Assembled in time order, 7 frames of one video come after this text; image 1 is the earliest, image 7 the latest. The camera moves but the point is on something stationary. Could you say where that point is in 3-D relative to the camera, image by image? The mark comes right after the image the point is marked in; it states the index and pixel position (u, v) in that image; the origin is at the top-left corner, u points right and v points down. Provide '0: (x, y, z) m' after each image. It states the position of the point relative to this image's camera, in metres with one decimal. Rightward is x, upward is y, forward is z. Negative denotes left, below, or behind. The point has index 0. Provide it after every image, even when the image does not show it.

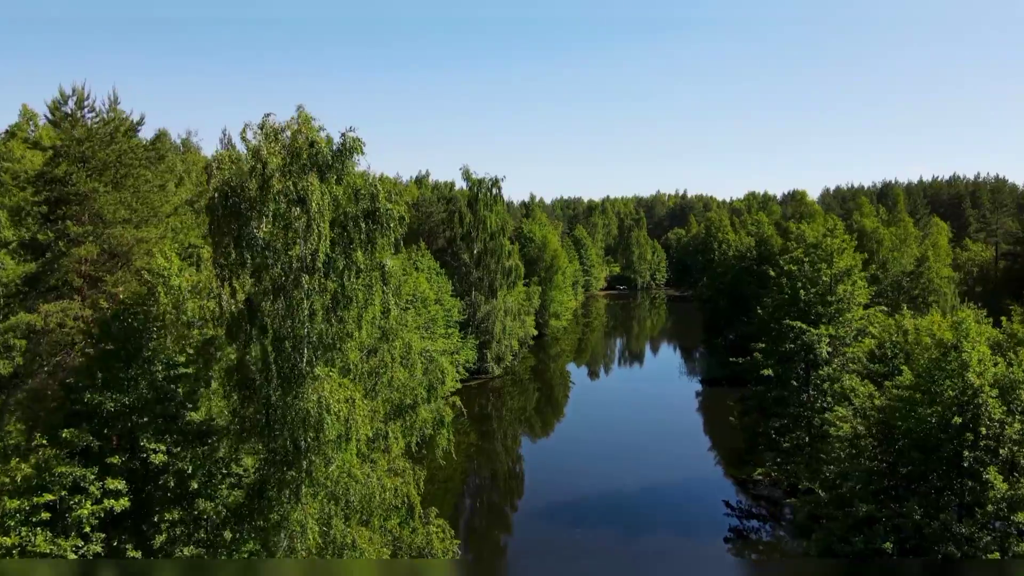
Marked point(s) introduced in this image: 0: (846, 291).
0: (+8.2, -0.1, +17.8) m
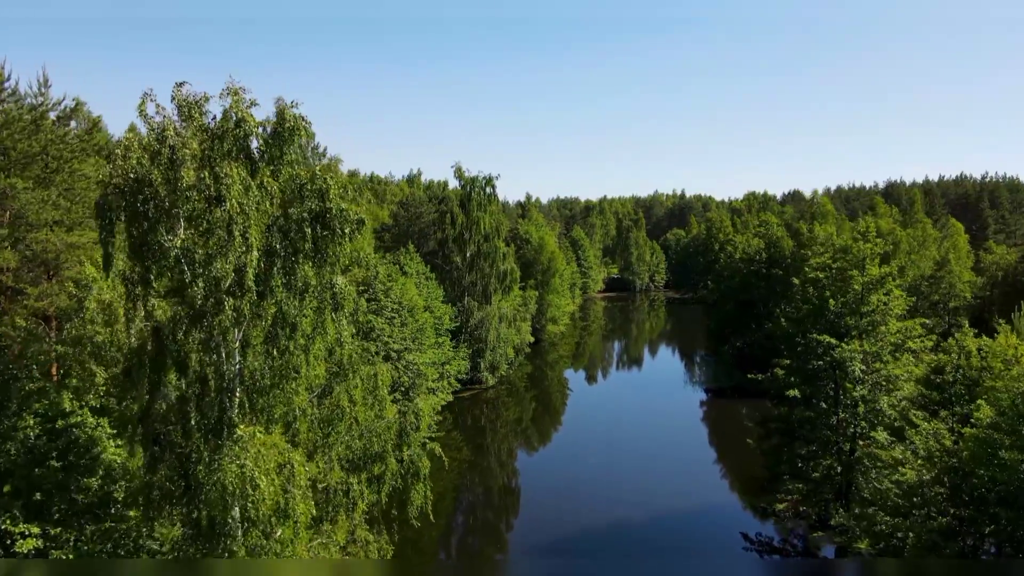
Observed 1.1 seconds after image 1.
0: (+8.1, -0.3, +15.9) m
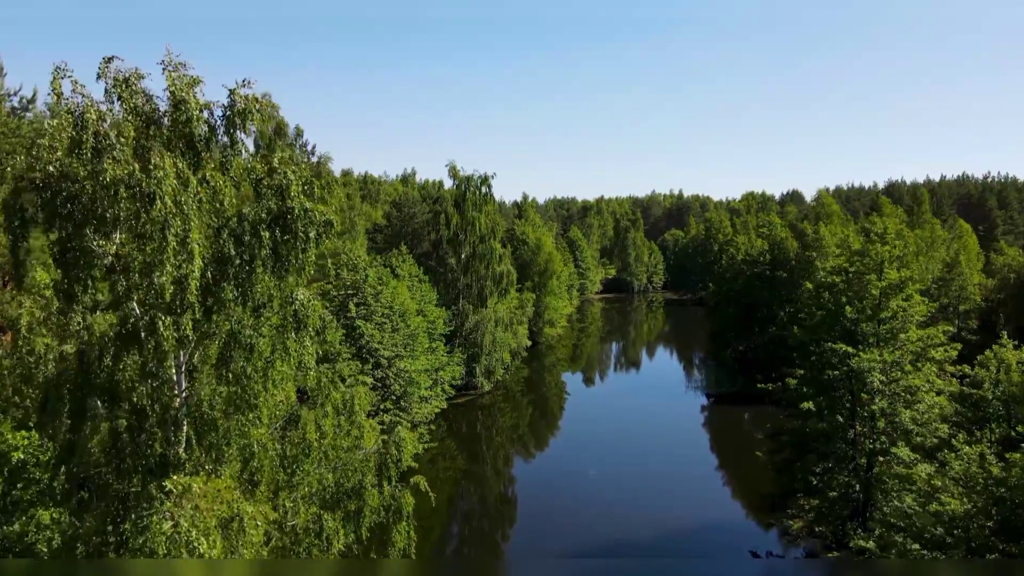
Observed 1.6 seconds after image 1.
0: (+8.0, -0.4, +14.9) m
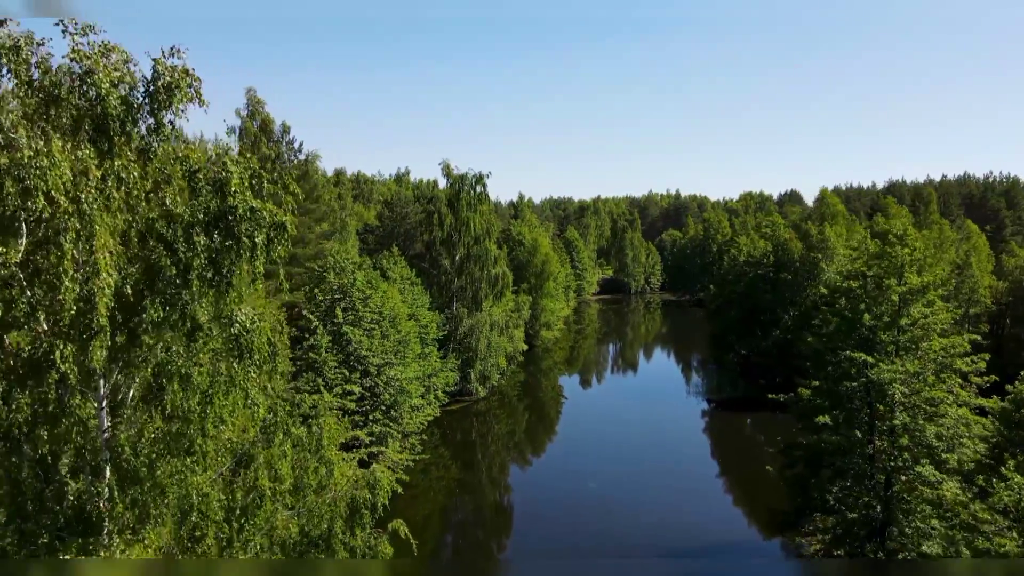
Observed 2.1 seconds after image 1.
0: (+7.9, -0.6, +14.0) m
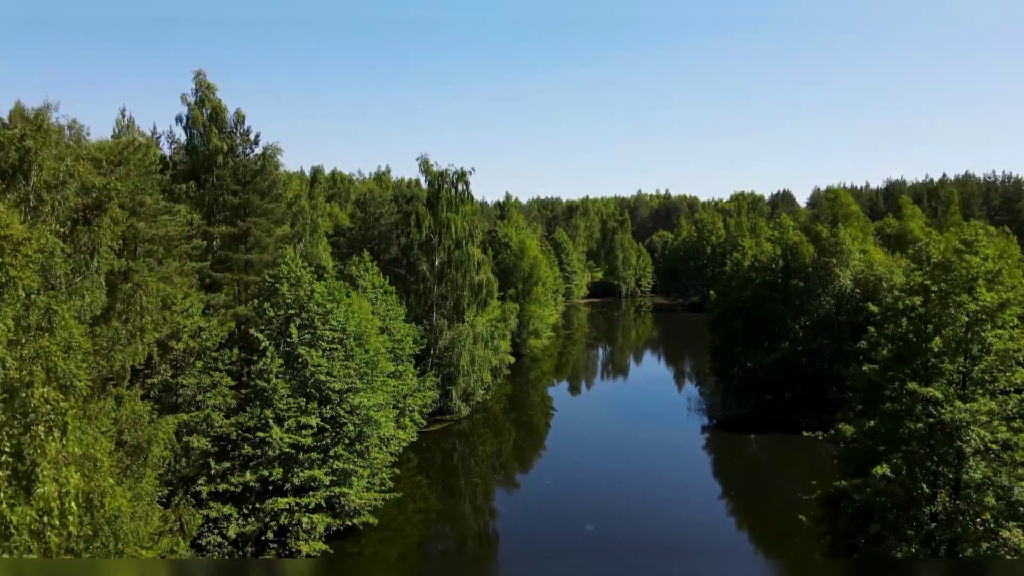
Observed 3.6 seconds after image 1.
0: (+7.7, -0.8, +11.4) m
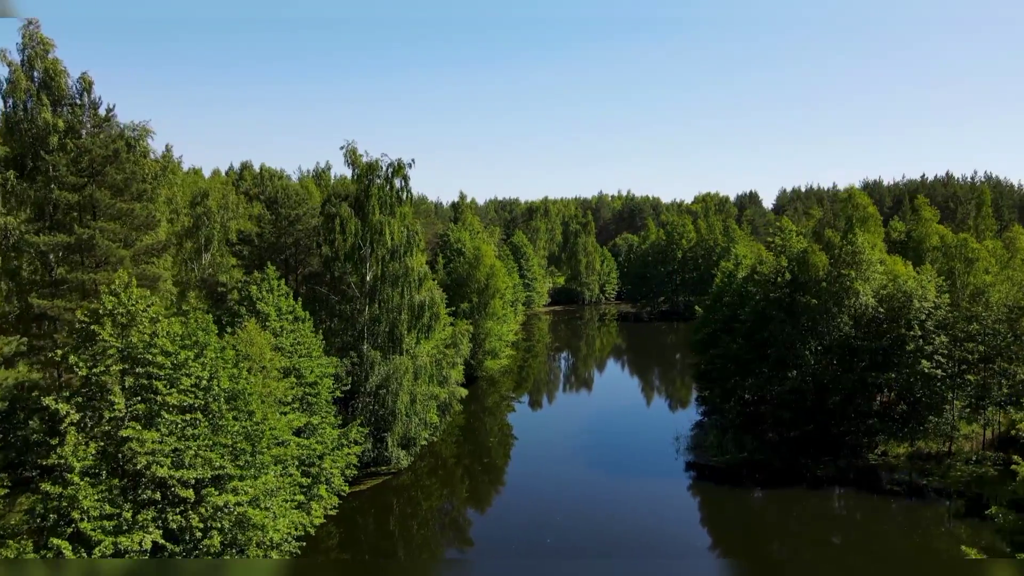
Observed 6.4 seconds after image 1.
0: (+7.1, -1.4, +6.5) m
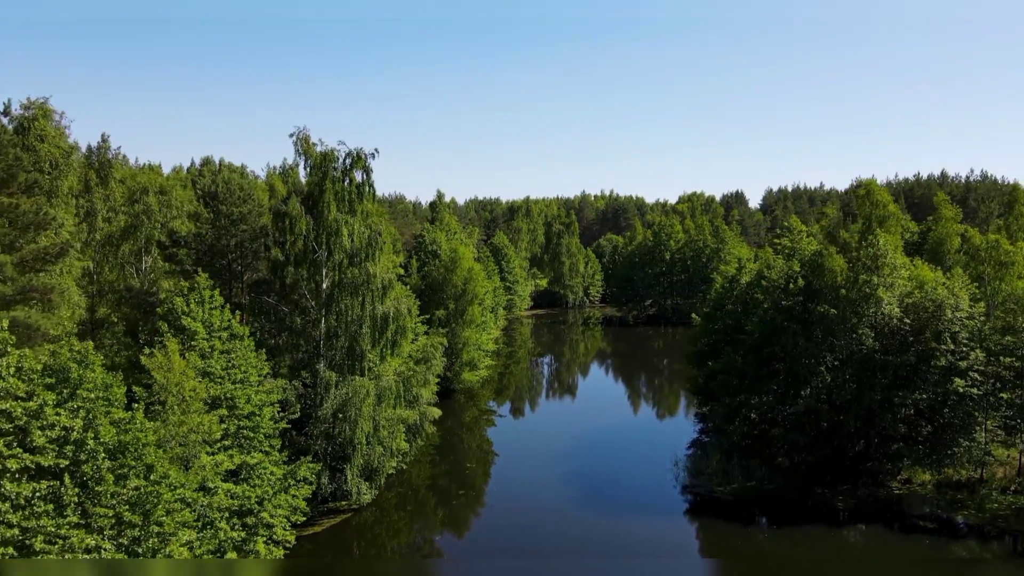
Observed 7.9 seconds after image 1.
0: (+6.9, -1.6, +3.9) m
